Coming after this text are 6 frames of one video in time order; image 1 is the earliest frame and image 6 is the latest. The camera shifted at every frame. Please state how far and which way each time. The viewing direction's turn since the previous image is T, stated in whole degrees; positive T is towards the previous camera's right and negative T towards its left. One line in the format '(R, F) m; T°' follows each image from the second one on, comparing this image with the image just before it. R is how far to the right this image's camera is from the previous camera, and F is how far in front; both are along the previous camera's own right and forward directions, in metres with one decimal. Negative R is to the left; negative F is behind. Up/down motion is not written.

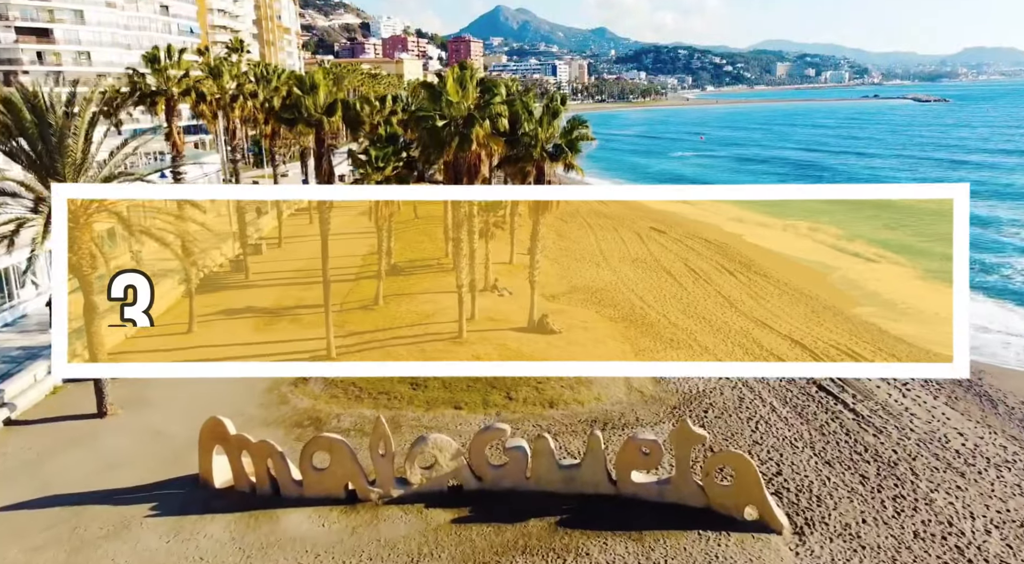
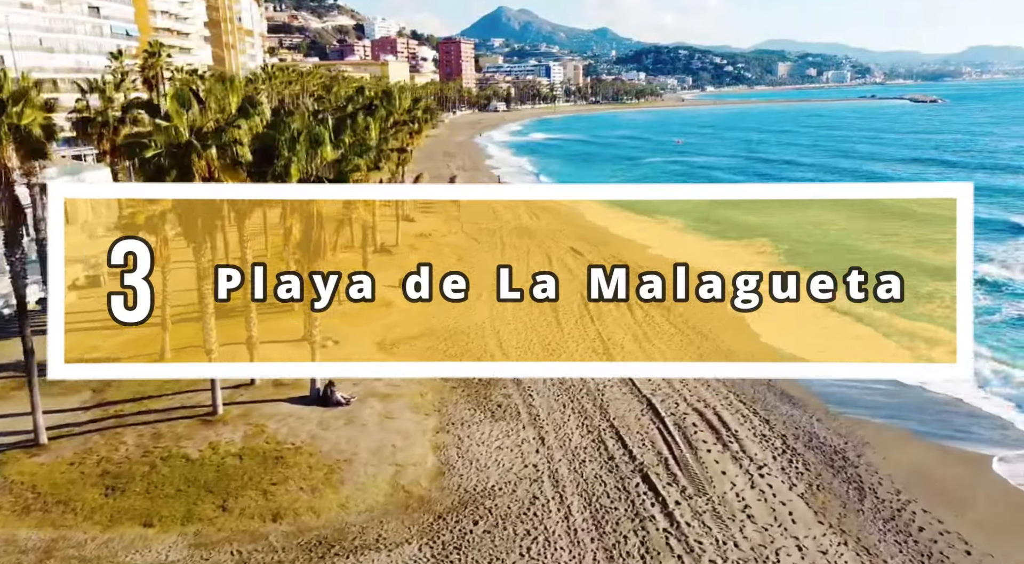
(+5.0, +4.2) m; 0°
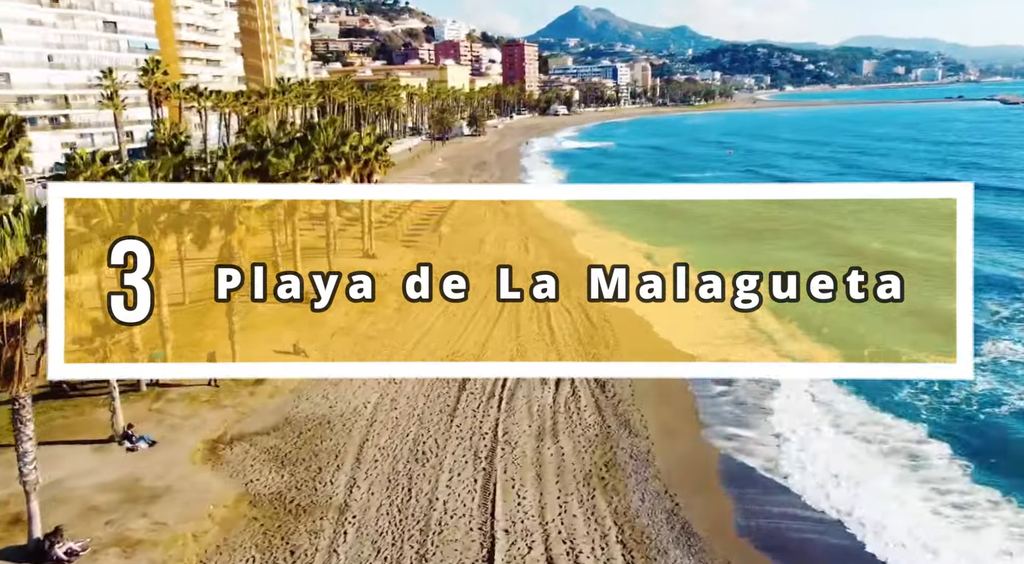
(+5.3, +5.0) m; -5°
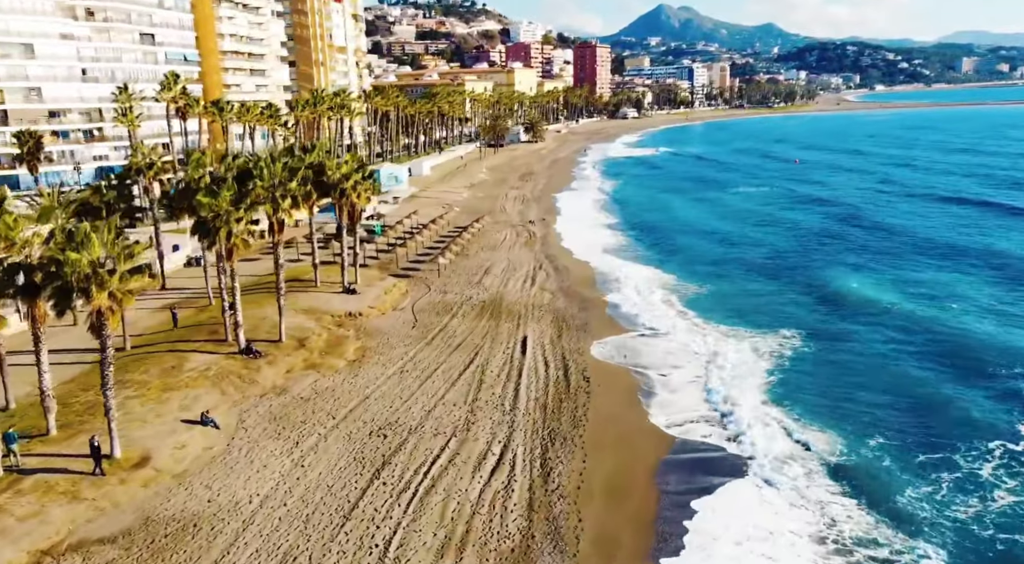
(+4.1, +4.4) m; -5°
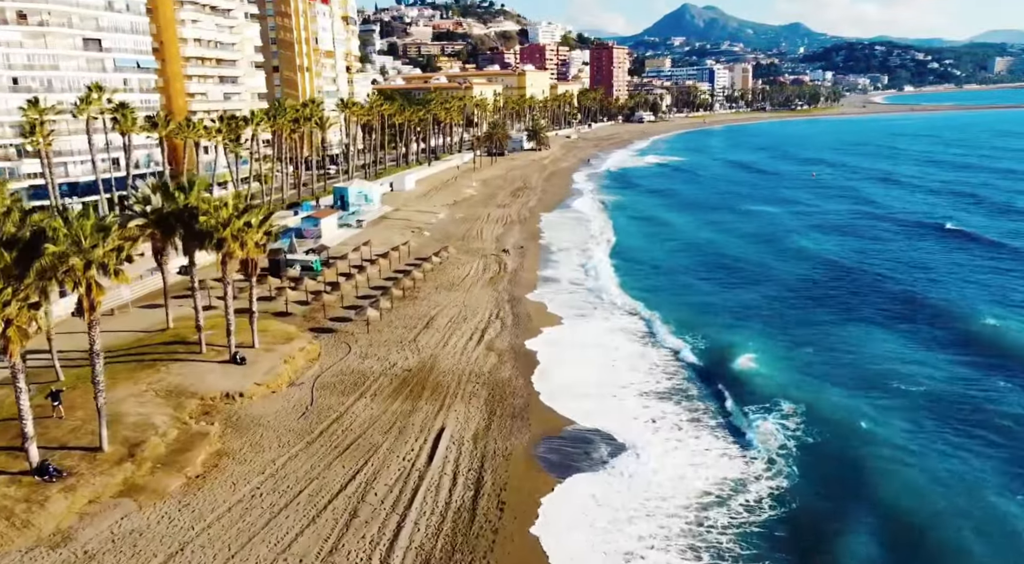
(+3.7, +8.7) m; -1°
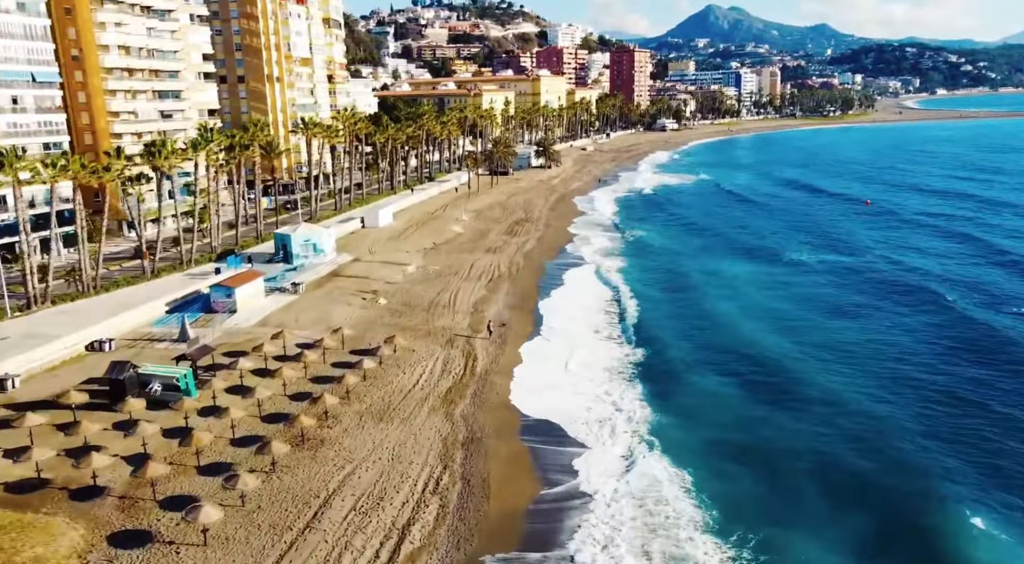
(+2.4, +17.6) m; -1°
